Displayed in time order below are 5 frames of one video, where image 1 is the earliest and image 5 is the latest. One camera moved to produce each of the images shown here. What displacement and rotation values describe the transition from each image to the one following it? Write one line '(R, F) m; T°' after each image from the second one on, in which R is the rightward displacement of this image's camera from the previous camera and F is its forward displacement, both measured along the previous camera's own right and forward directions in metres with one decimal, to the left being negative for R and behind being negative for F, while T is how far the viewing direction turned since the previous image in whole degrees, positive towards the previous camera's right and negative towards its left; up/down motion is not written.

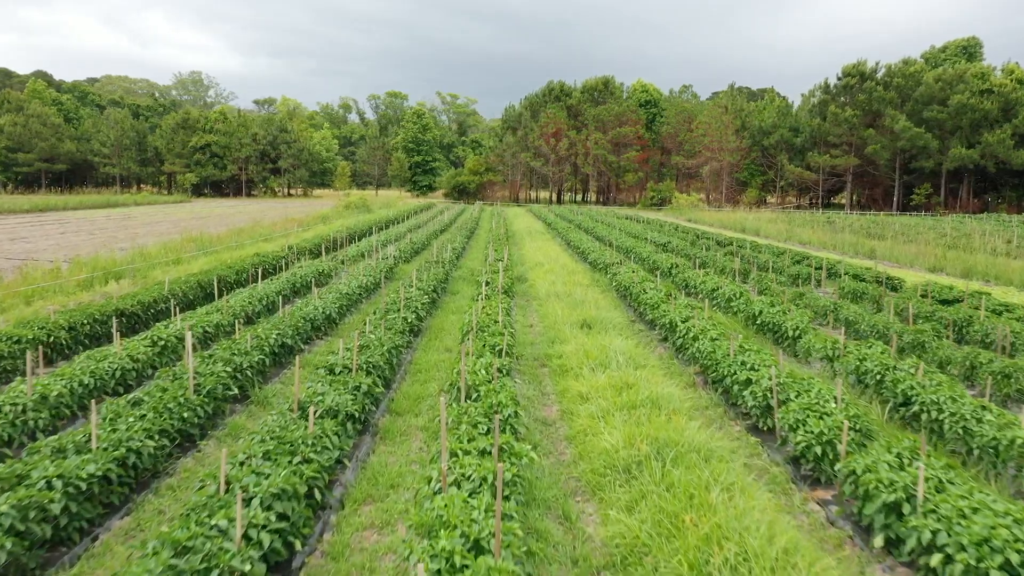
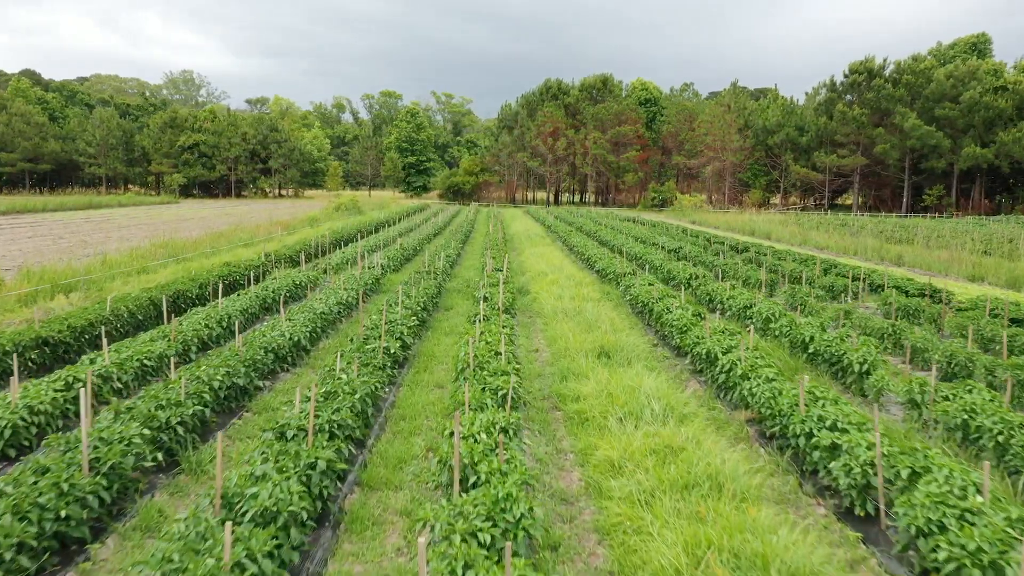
(-0.1, +1.6) m; 0°
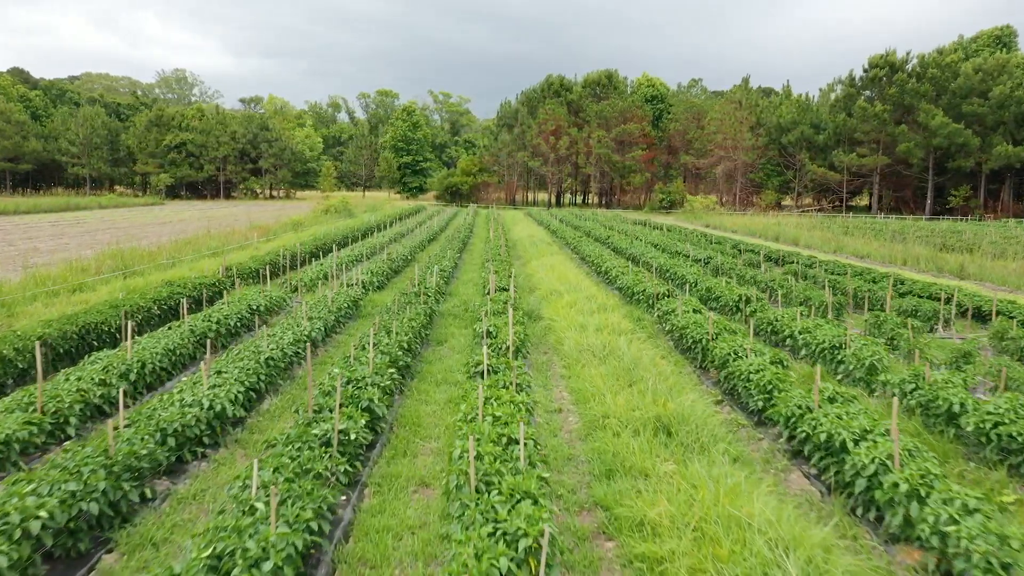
(-0.1, +2.6) m; 0°
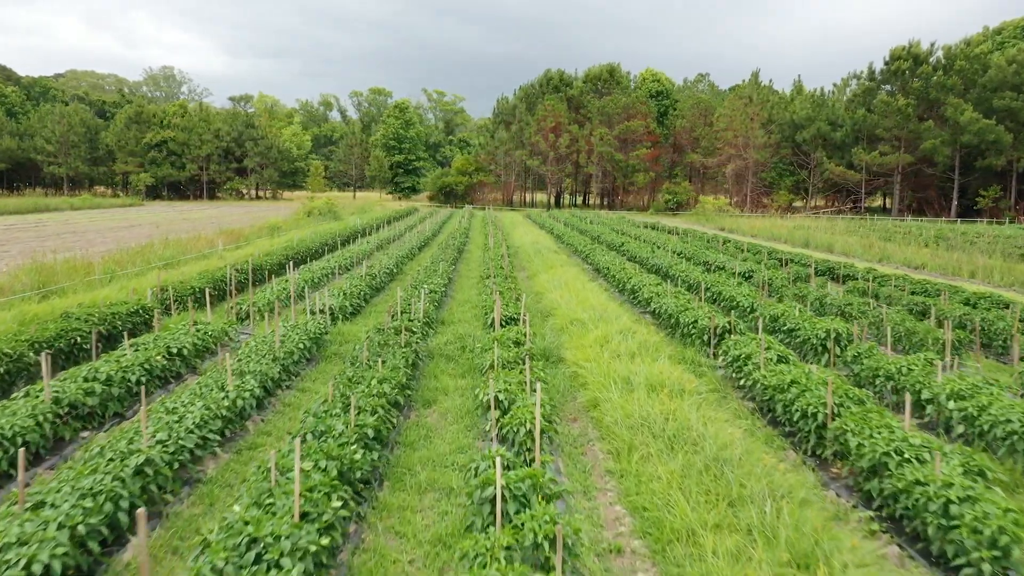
(-0.2, +2.8) m; 0°
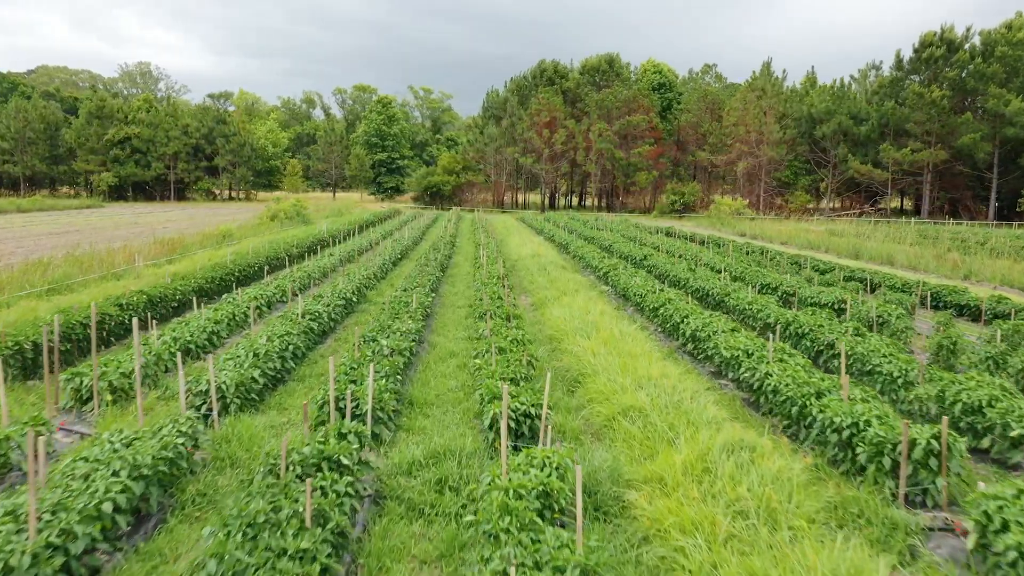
(-0.2, +4.1) m; +1°
